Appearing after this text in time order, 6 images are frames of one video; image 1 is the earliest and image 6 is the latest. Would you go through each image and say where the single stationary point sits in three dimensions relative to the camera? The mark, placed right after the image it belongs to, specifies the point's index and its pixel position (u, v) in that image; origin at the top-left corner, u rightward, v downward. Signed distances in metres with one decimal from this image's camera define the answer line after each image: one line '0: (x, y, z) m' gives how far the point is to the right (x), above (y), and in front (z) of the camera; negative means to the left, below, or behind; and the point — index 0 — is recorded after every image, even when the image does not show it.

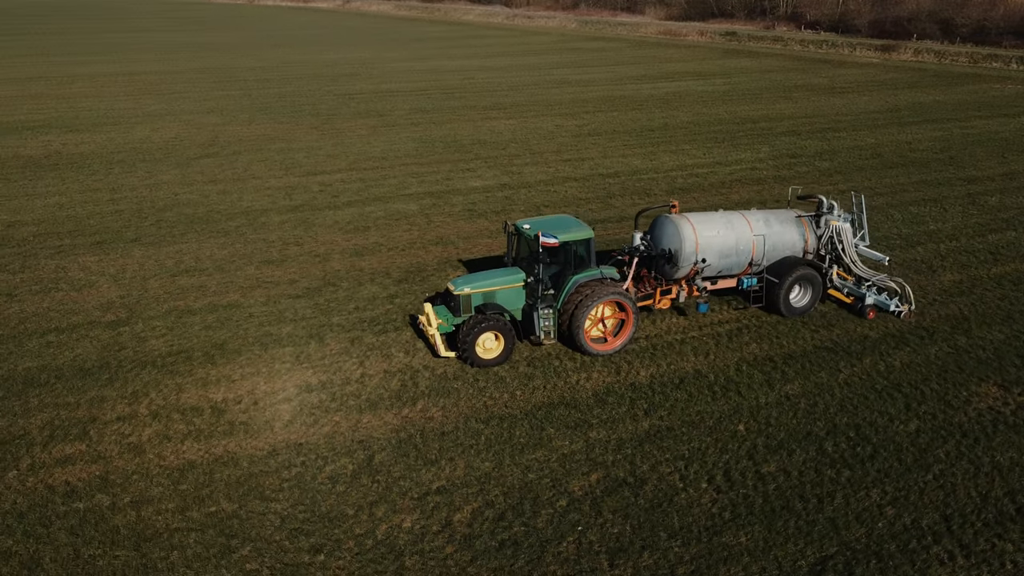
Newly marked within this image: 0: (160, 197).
0: (-7.9, +2.0, +18.2) m
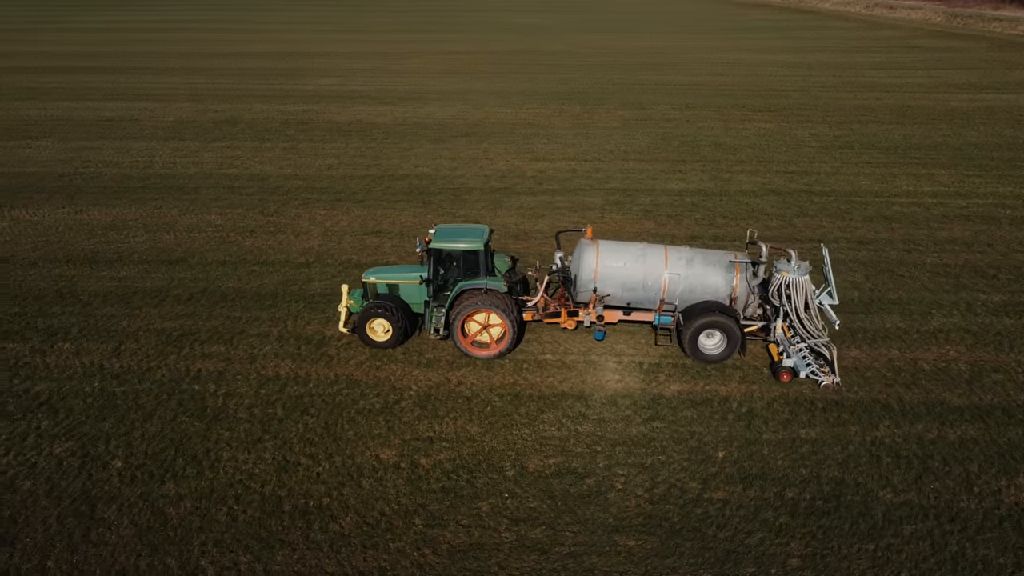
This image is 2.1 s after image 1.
0: (-2.9, +3.2, +21.9) m
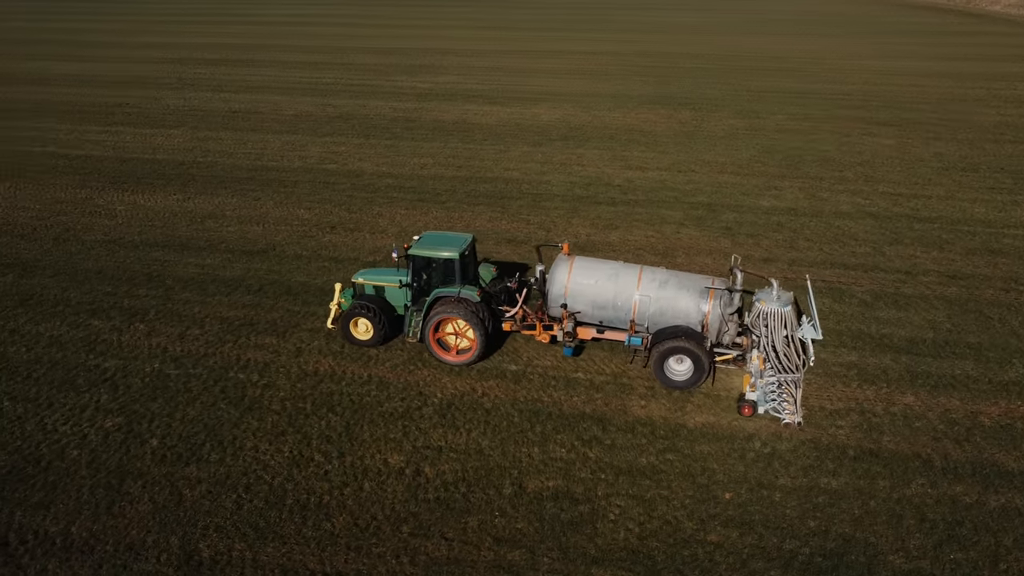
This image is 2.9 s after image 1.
0: (-0.5, +3.1, +22.2) m
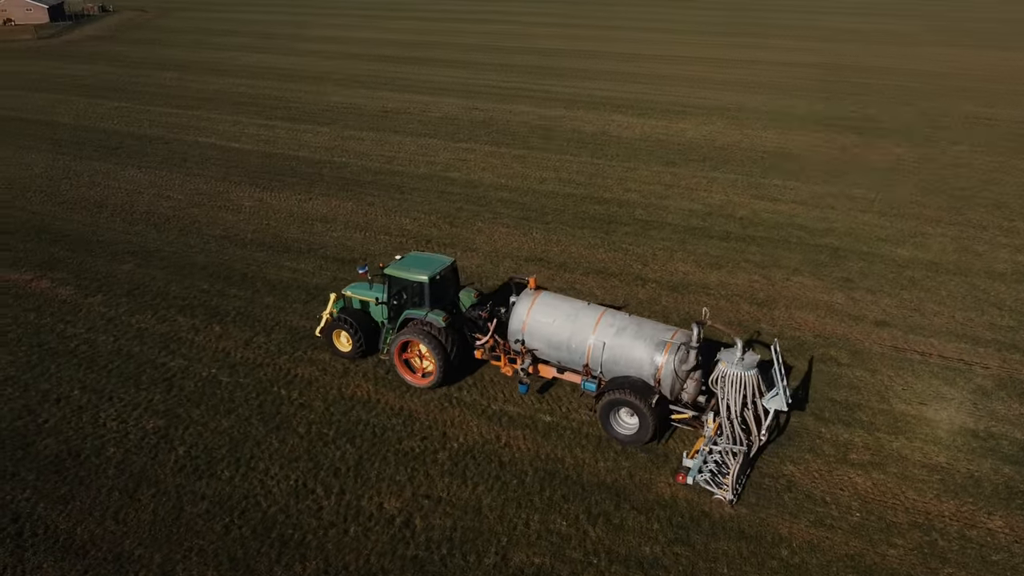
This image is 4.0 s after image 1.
0: (+2.6, +2.5, +21.3) m
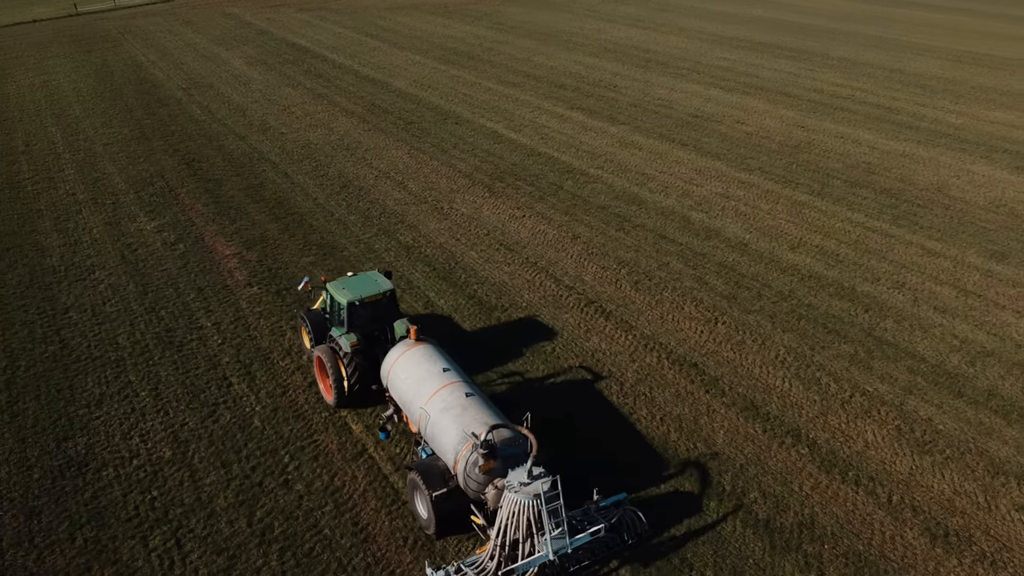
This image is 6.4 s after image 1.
0: (+7.2, 0.0, +16.2) m
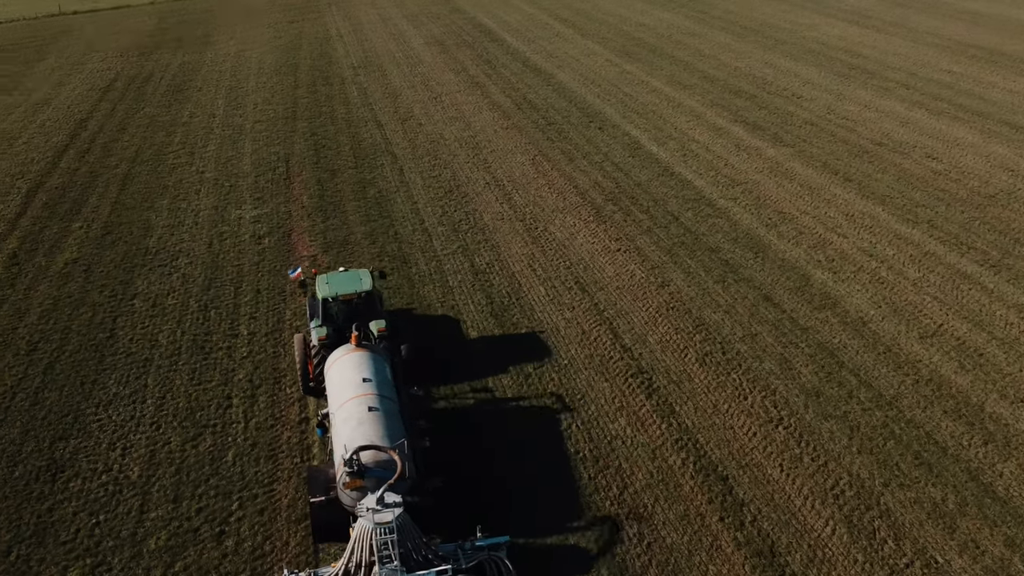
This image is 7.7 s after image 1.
0: (+7.8, -1.9, +12.7) m
